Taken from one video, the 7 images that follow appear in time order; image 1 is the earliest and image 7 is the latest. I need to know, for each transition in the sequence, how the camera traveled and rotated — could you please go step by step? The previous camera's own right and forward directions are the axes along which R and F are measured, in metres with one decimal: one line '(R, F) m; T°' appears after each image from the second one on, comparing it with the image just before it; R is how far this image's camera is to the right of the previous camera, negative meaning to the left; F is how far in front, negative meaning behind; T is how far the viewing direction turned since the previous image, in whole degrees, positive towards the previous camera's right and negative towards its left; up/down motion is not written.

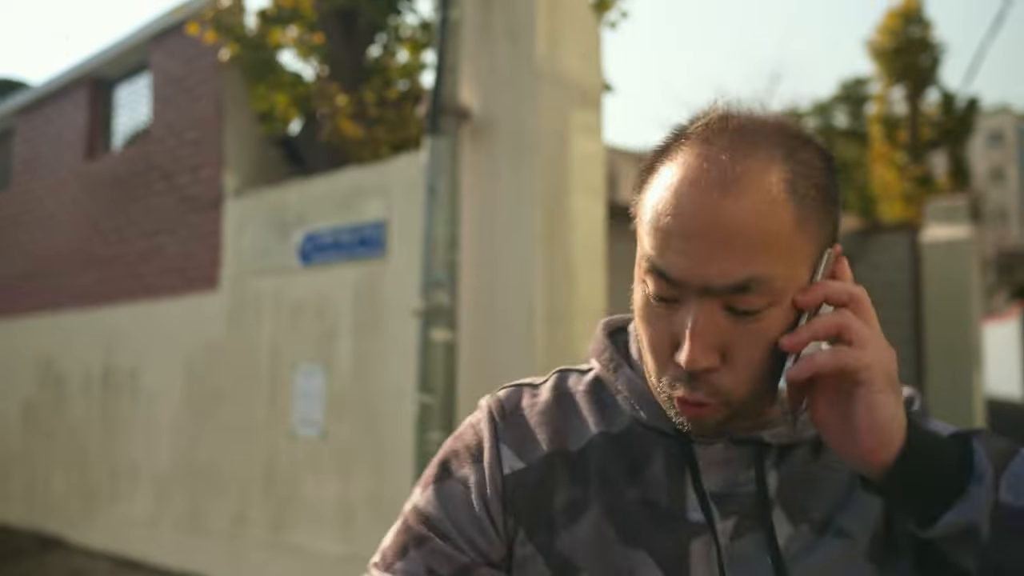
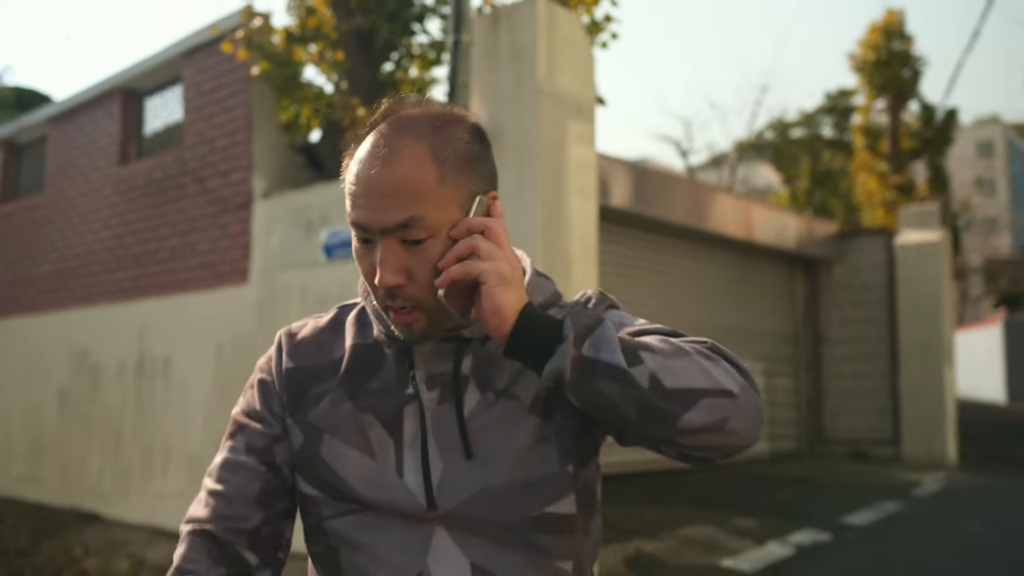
(0.0, -0.6) m; 0°
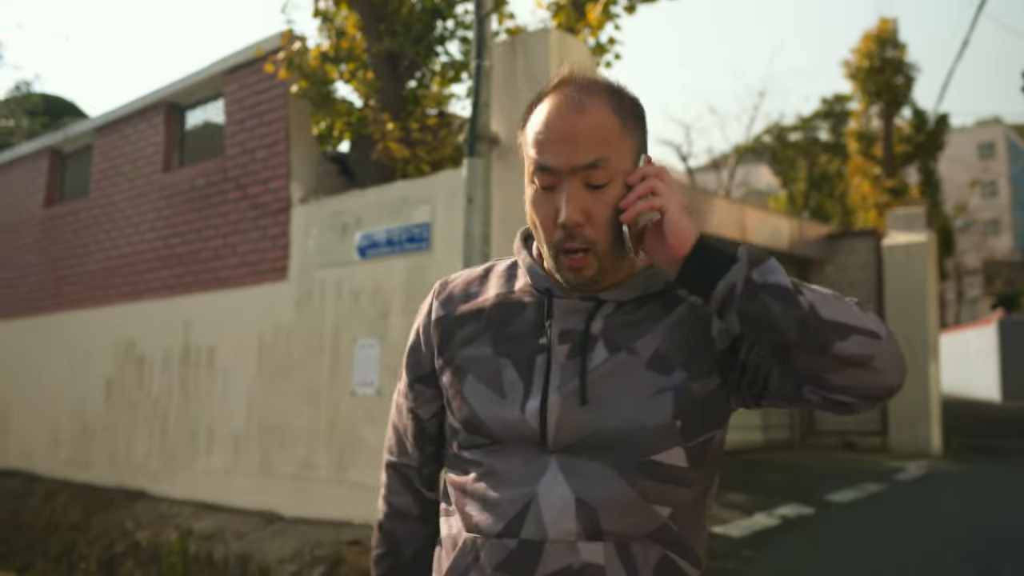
(-0.1, -0.7) m; 0°
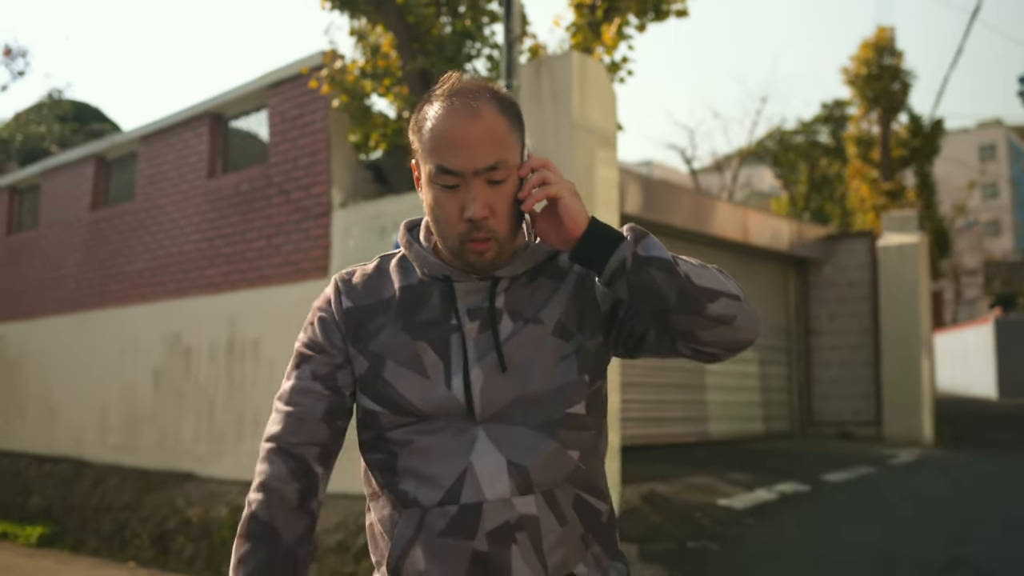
(-0.1, -0.6) m; 0°
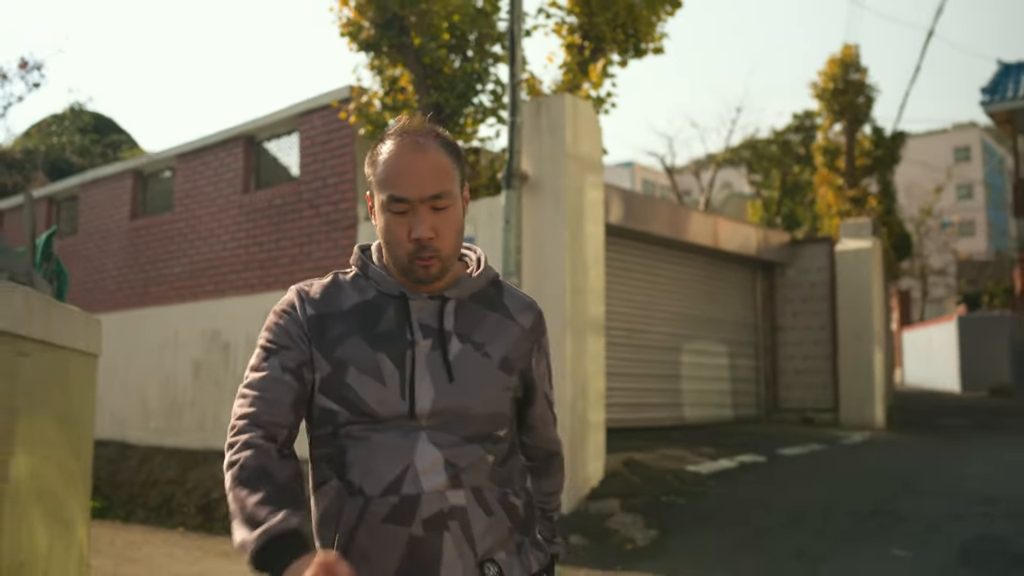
(-0.2, -1.3) m; +1°
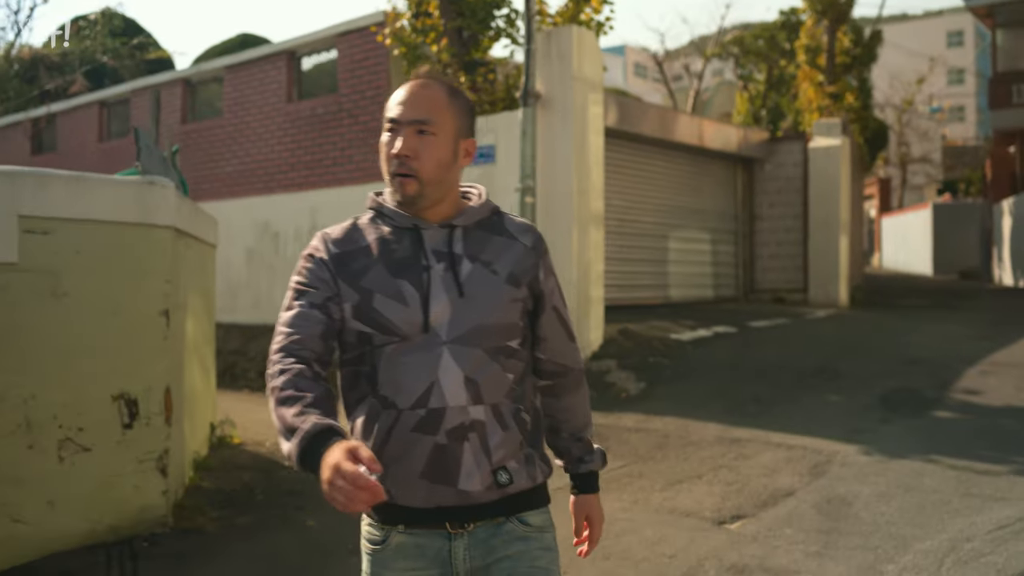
(-0.2, -1.6) m; 0°
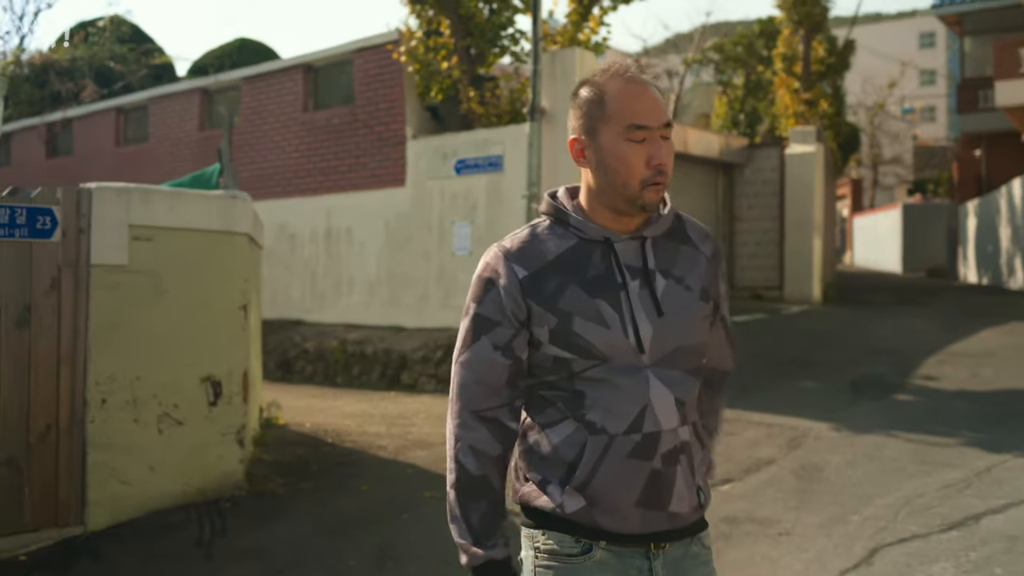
(-0.3, -0.9) m; +1°
